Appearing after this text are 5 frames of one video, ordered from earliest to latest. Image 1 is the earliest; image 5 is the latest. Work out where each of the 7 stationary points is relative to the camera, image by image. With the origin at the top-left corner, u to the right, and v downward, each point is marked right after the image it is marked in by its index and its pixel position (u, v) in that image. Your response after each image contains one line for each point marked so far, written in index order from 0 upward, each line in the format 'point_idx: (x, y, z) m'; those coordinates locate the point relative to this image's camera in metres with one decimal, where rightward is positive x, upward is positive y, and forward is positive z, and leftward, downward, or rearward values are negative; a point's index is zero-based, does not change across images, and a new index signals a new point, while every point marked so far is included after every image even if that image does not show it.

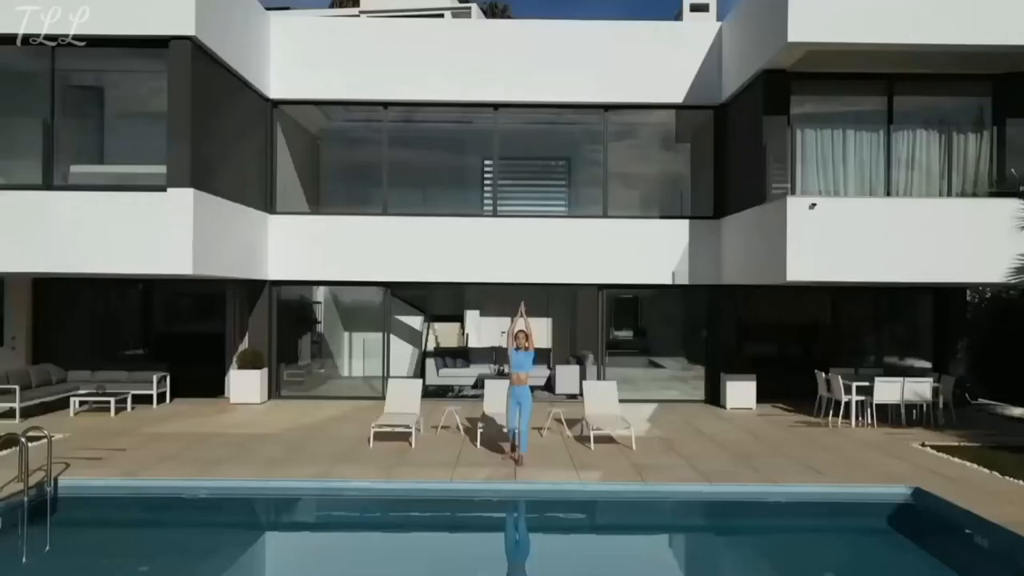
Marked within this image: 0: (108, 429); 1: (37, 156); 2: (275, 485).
0: (-5.6, -2.0, +11.9) m
1: (-6.6, +1.8, +11.9) m
2: (-2.5, -2.1, +9.0) m
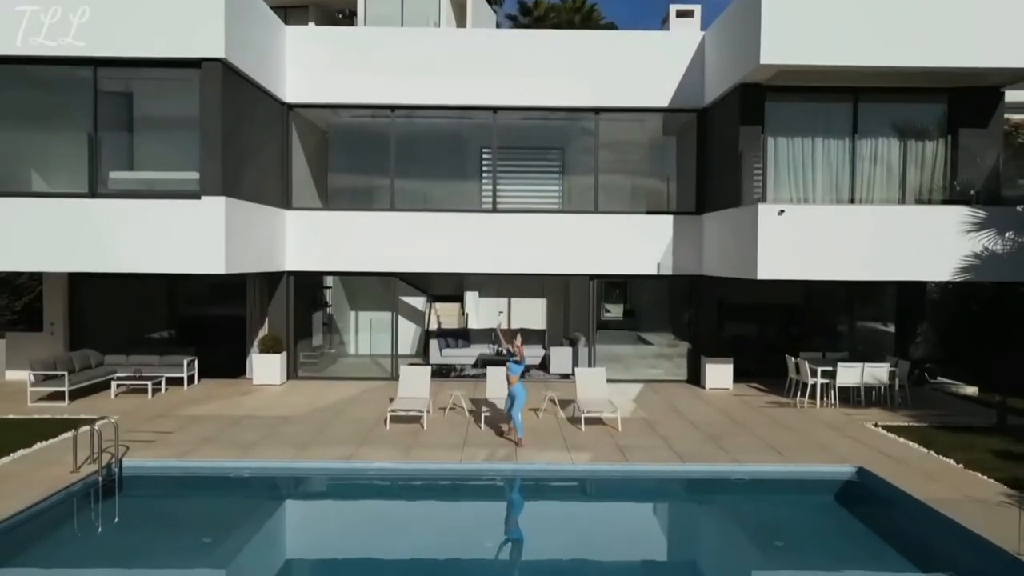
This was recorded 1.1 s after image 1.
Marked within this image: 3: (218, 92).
0: (-5.6, -1.9, +13.2) m
1: (-6.6, +1.9, +13.1) m
2: (-2.5, -2.2, +10.4) m
3: (-4.4, +2.9, +13.0) m
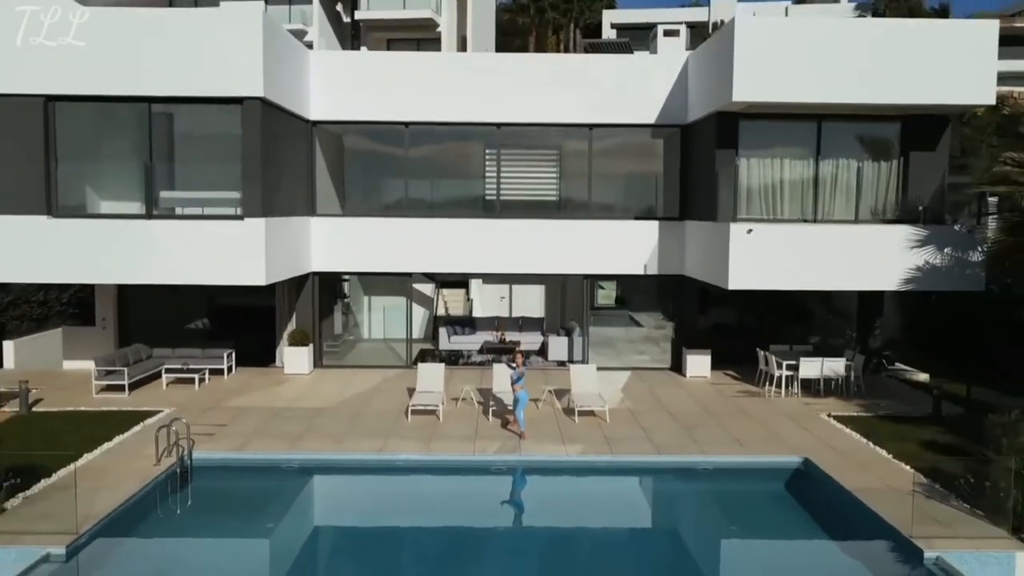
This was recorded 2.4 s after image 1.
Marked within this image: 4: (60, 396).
0: (-5.6, -2.0, +15.2) m
1: (-6.6, +1.7, +14.9) m
2: (-2.5, -2.5, +12.4) m
3: (-4.4, +2.7, +14.7) m
4: (-8.3, -2.0, +15.6) m
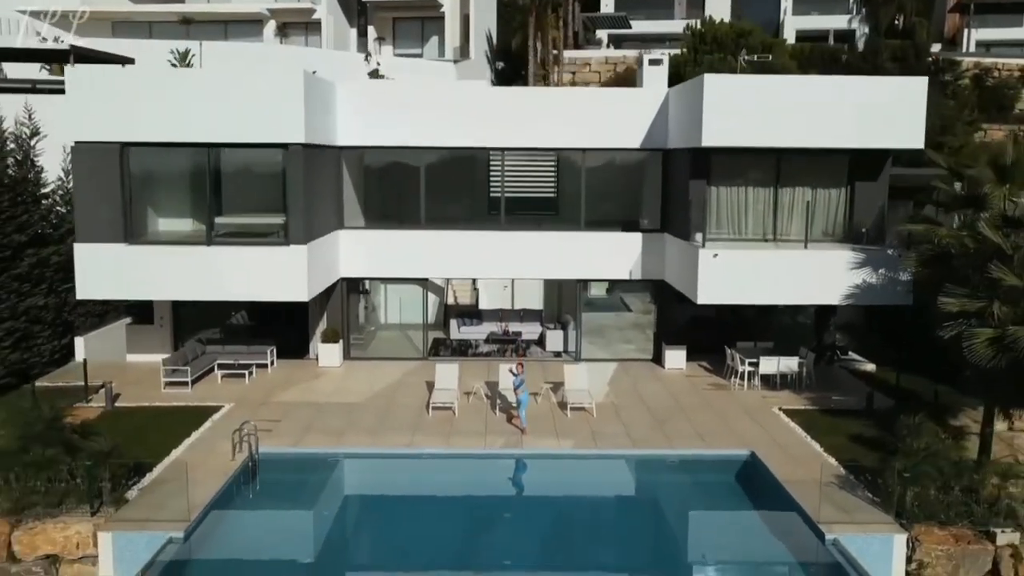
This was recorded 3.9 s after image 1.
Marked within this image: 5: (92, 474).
0: (-5.5, -2.3, +18.0) m
1: (-6.5, +1.4, +17.5) m
2: (-2.4, -2.9, +15.3) m
3: (-4.3, +2.4, +17.3) m
4: (-8.3, -2.2, +18.5) m
5: (-6.1, -2.7, +12.3) m
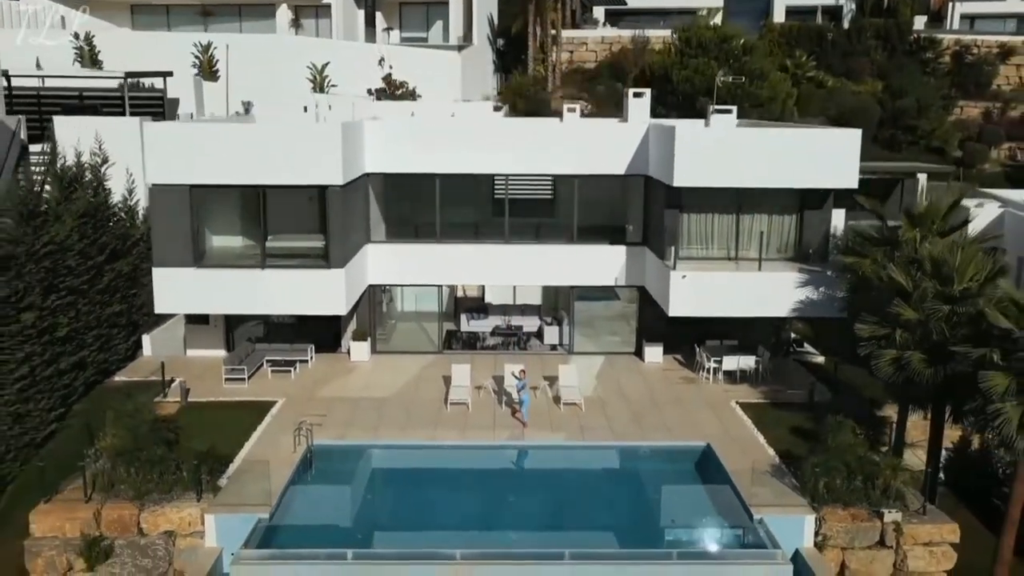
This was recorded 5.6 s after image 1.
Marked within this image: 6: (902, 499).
0: (-5.4, -2.6, +21.7) m
1: (-6.4, +1.1, +20.9) m
2: (-2.3, -3.4, +19.0) m
3: (-4.3, +2.1, +20.6) m
4: (-8.2, -2.5, +22.1) m
5: (-6.0, -3.4, +16.0) m
6: (+7.3, -4.0, +15.9) m
